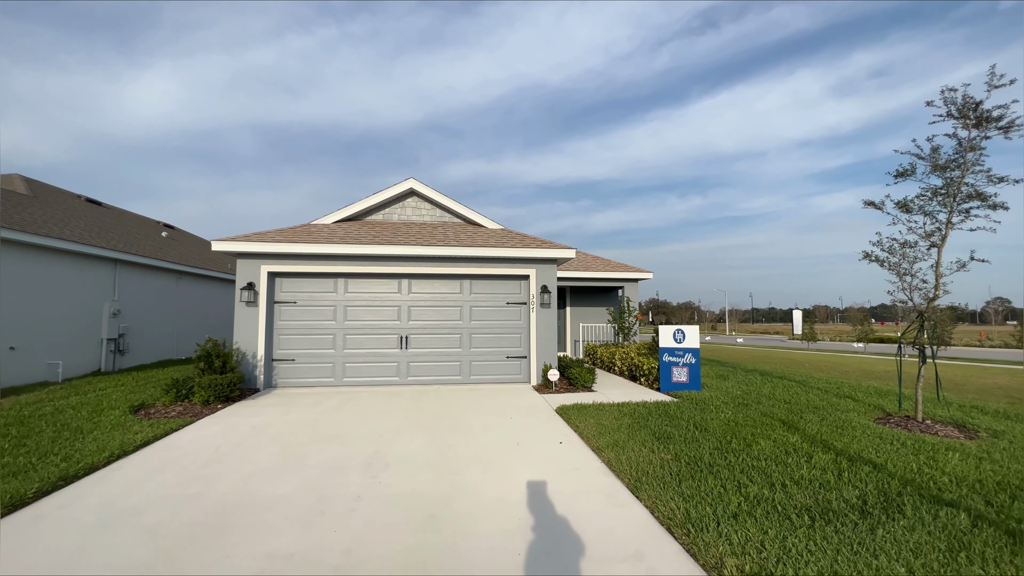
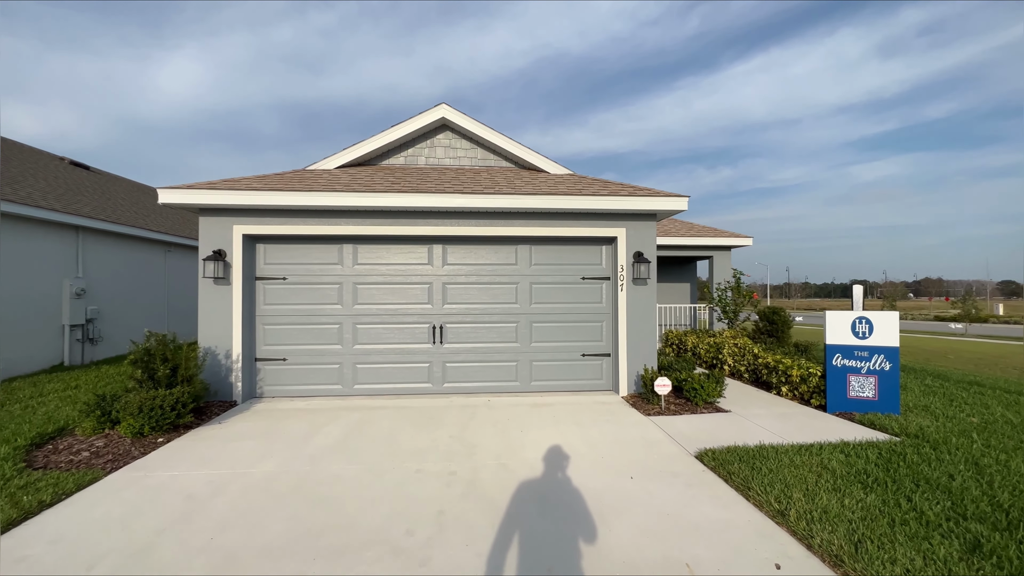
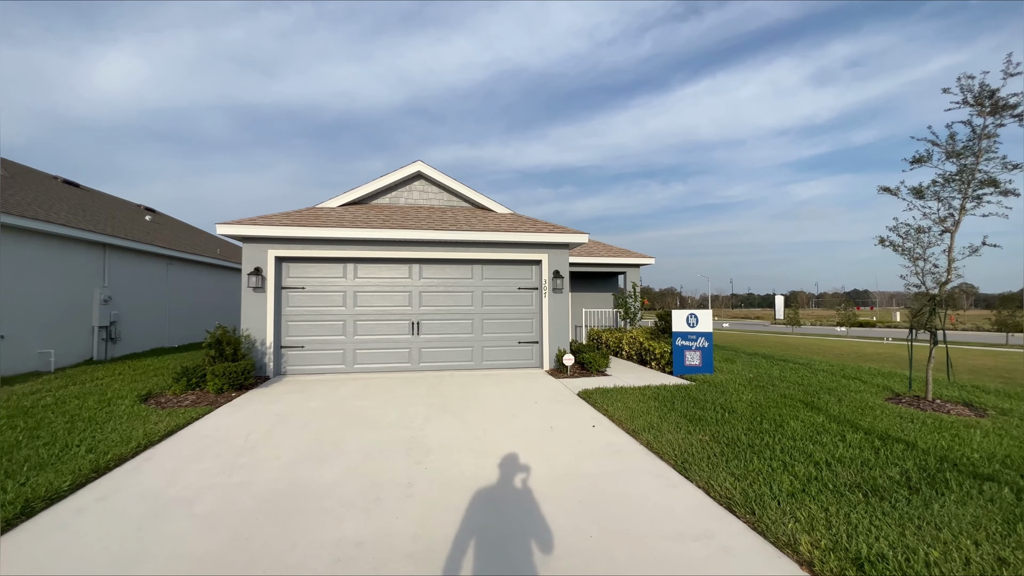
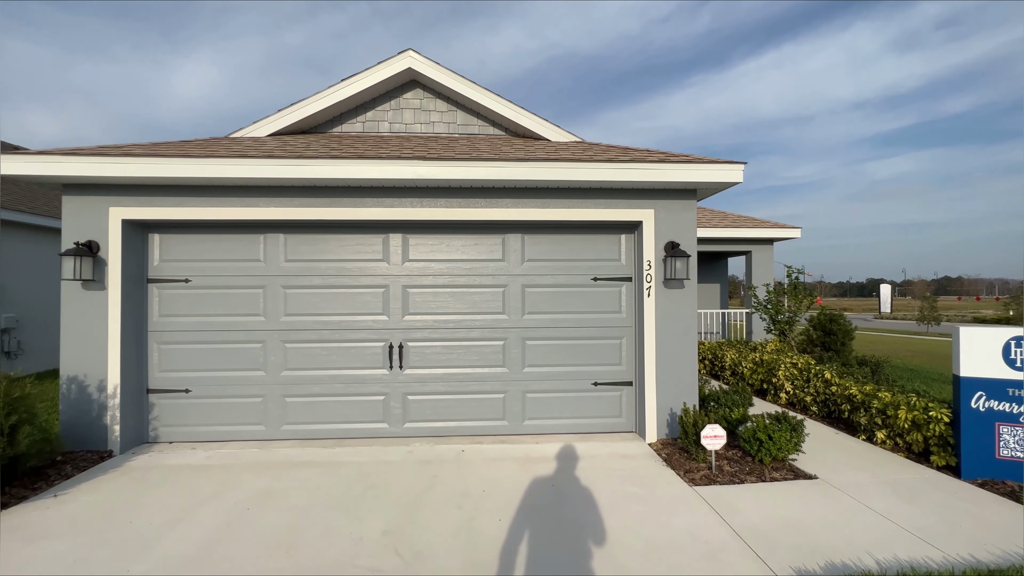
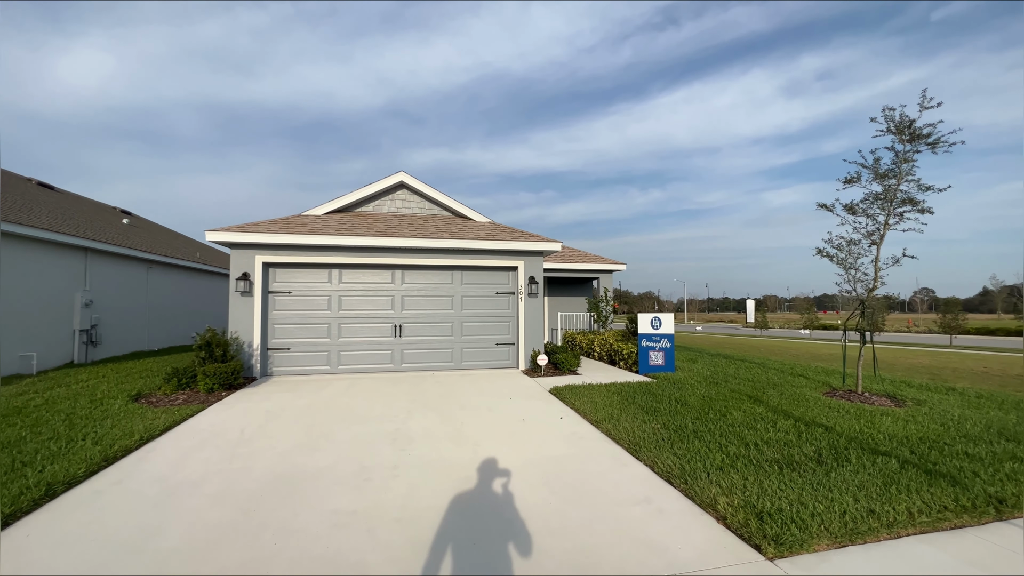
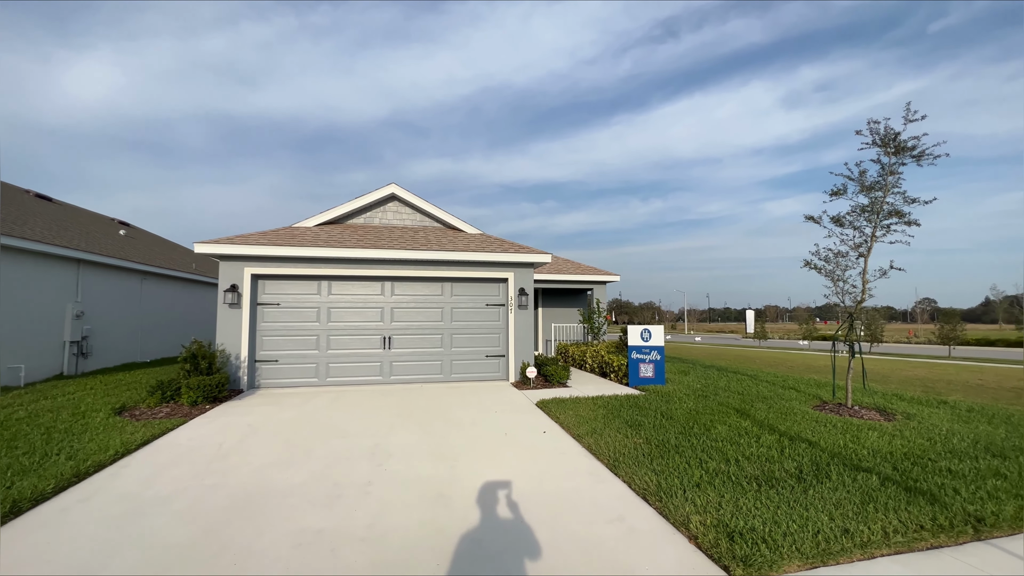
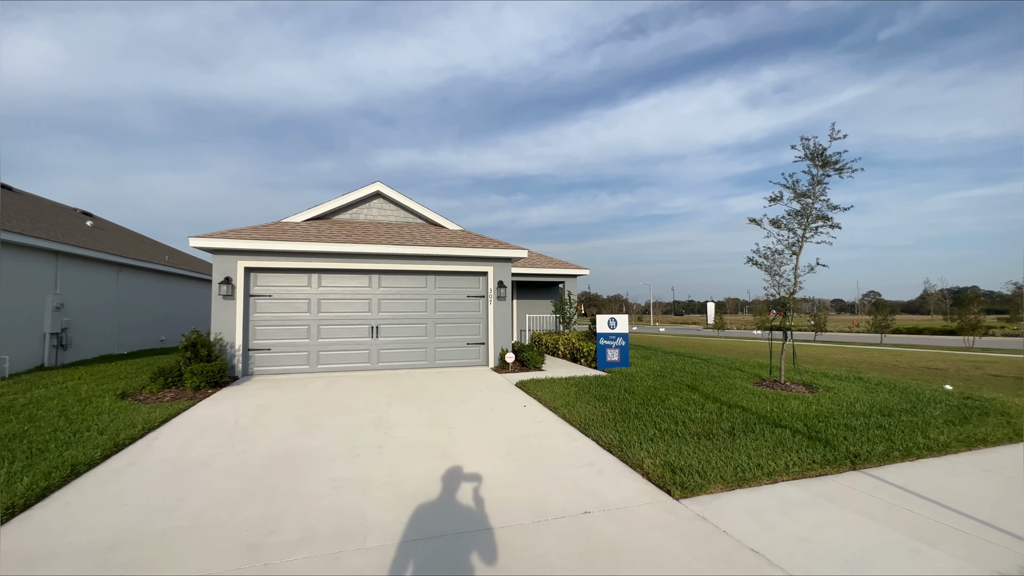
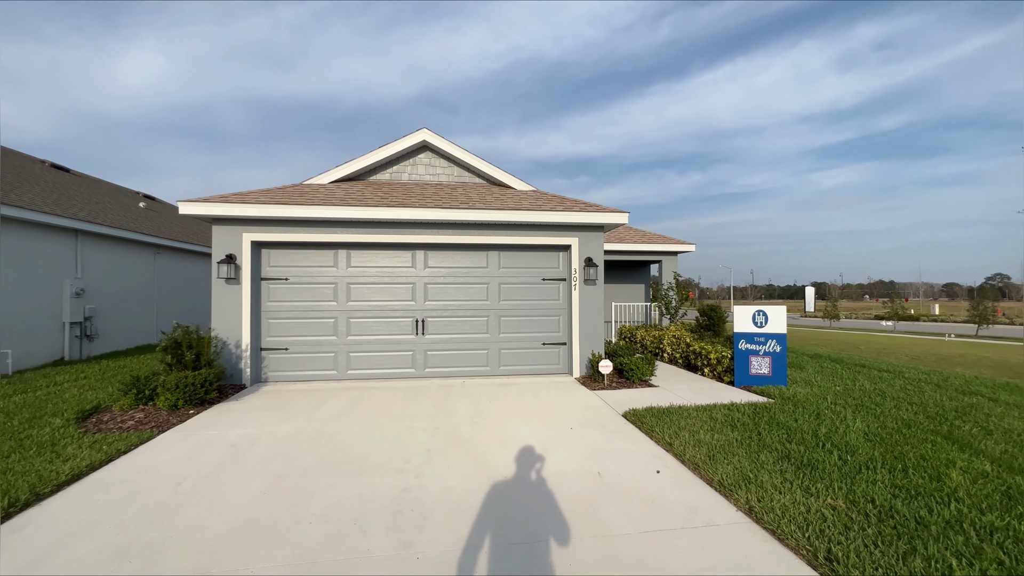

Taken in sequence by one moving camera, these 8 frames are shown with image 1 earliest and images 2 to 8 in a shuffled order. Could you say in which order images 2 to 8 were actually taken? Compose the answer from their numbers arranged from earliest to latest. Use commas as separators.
6, 7, 5, 3, 8, 2, 4
